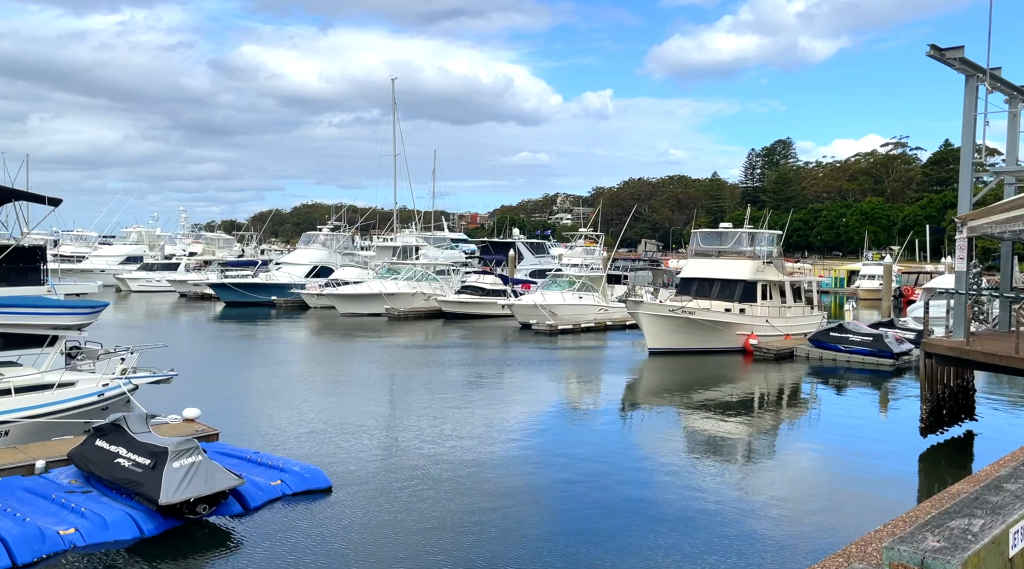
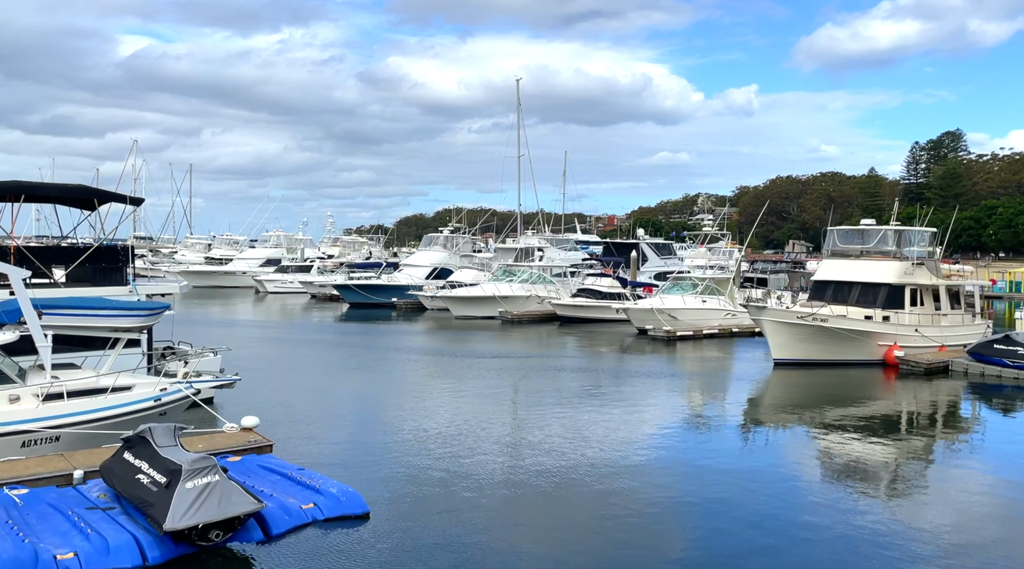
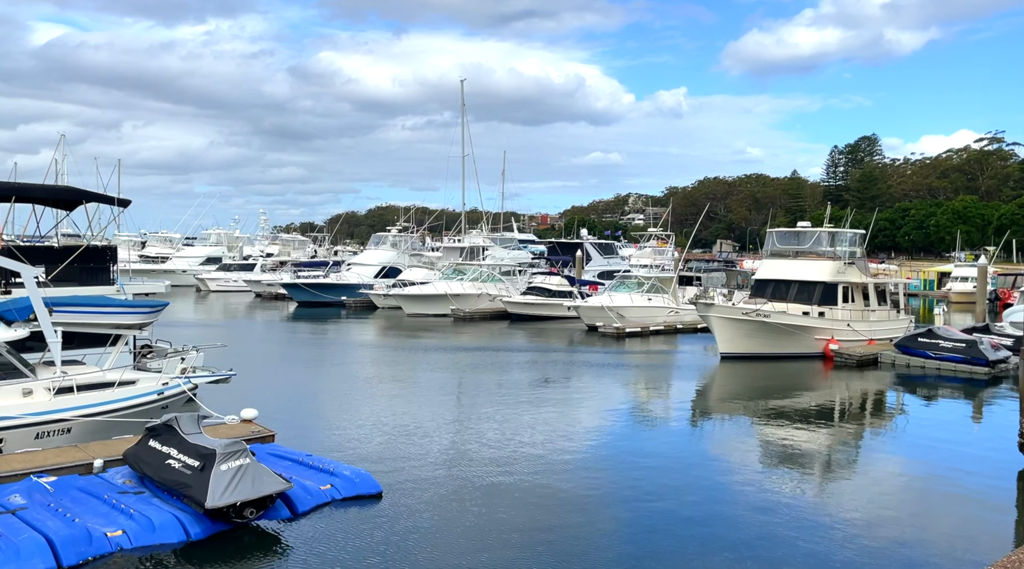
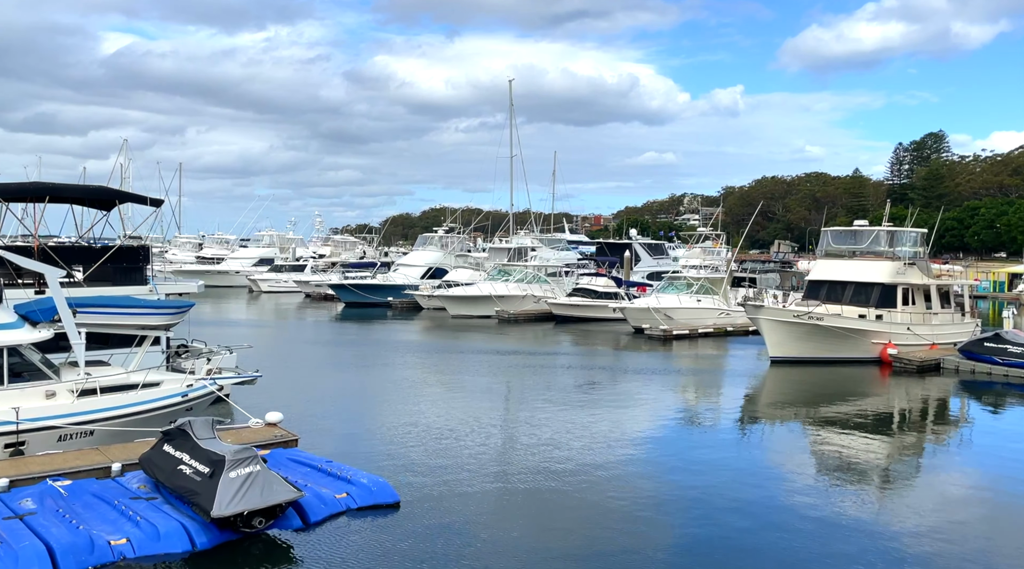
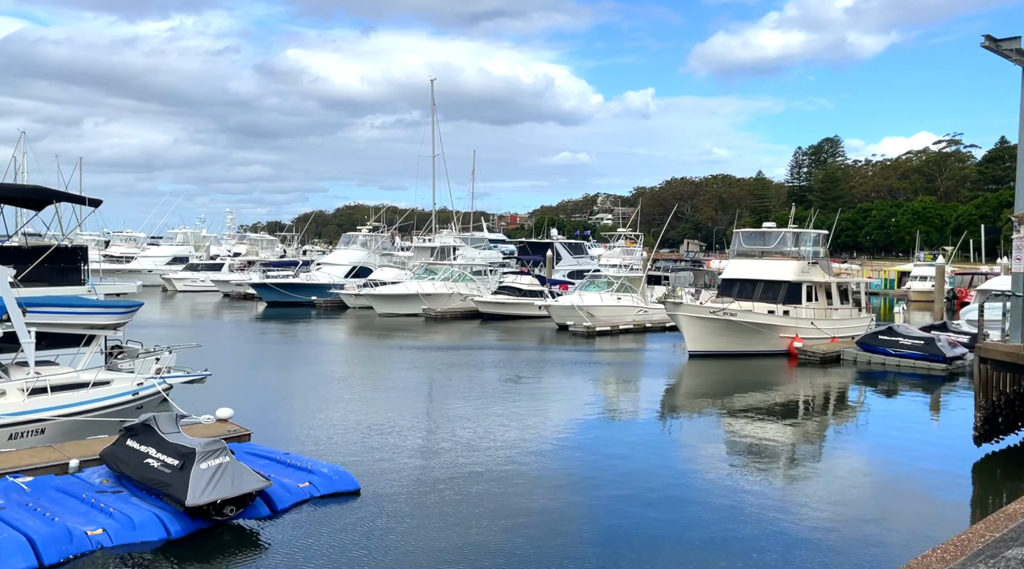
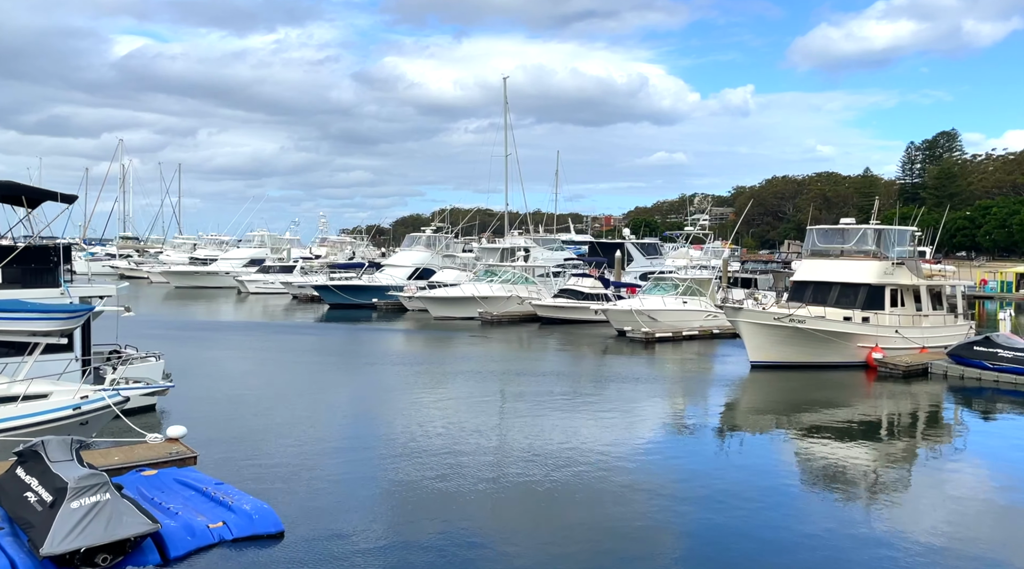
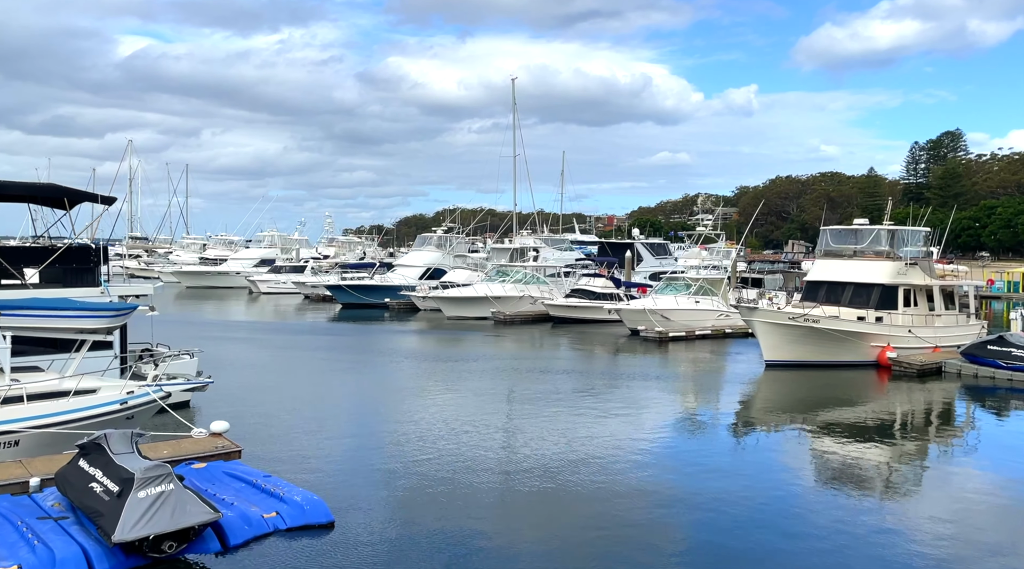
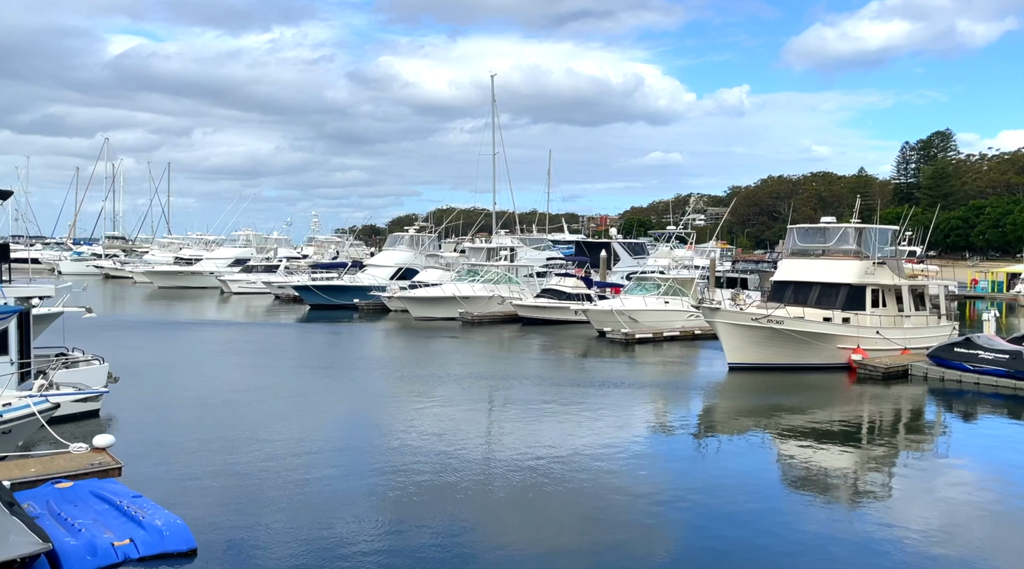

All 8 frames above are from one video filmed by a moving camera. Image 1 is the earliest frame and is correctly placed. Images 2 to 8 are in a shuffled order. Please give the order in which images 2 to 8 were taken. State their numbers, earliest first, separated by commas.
5, 3, 4, 2, 7, 6, 8
